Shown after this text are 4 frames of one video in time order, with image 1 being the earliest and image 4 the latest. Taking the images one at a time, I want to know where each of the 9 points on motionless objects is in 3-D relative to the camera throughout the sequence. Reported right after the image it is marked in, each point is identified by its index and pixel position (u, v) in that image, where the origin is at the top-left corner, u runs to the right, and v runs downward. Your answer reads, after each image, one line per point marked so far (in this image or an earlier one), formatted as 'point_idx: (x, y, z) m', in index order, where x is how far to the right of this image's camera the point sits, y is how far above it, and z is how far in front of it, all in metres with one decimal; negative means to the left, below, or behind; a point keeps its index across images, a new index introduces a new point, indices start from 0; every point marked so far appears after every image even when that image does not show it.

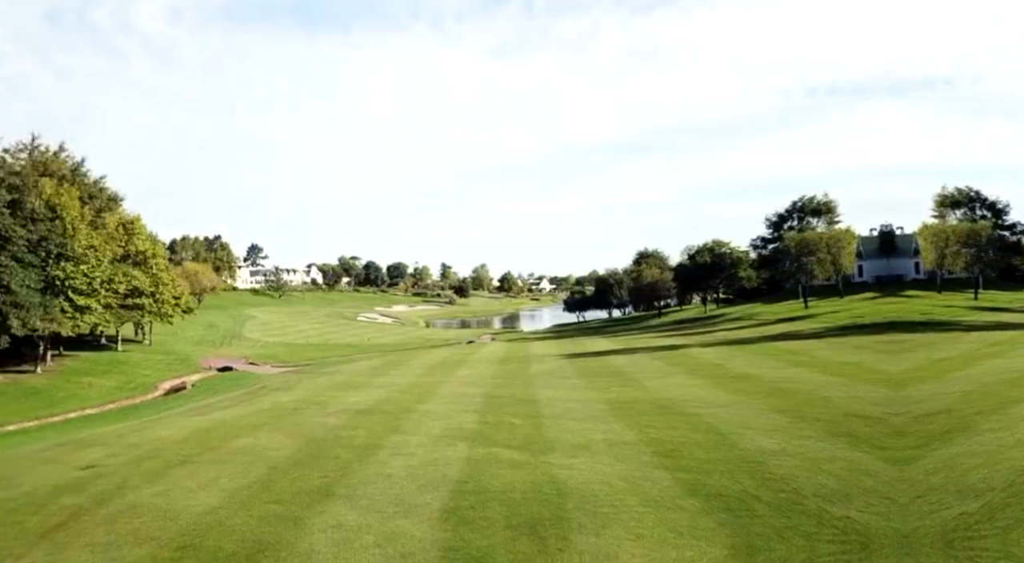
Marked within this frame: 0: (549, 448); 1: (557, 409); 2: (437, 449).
0: (+1.0, -3.6, +14.8) m
1: (+1.7, -3.7, +19.3) m
2: (-1.4, -3.6, +14.6) m
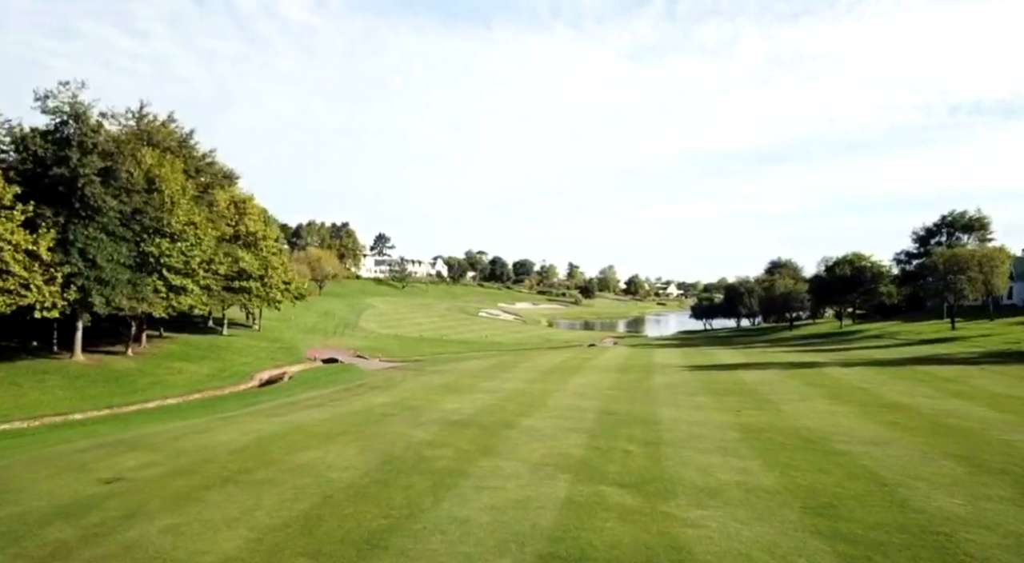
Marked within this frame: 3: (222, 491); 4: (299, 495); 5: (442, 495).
0: (+2.7, -3.6, +11.6) m
1: (+4.0, -3.7, +16.0) m
2: (+0.3, -3.6, +11.8) m
3: (-4.7, -3.4, +10.8) m
4: (-3.4, -3.4, +10.7) m
5: (-1.2, -3.5, +10.9) m
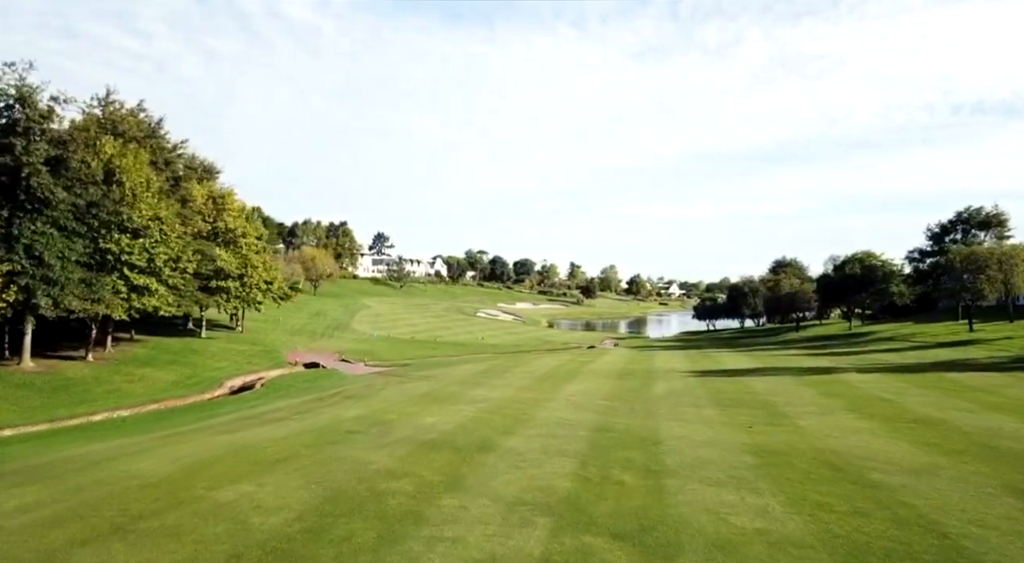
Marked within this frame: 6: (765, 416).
0: (+2.2, -3.6, +9.3) m
1: (+3.5, -3.7, +13.6) m
2: (-0.2, -3.5, +9.4) m
3: (-5.2, -3.4, +8.5) m
4: (-3.9, -3.4, +8.4) m
5: (-1.7, -3.5, +8.6) m
6: (+7.5, -4.0, +19.9) m
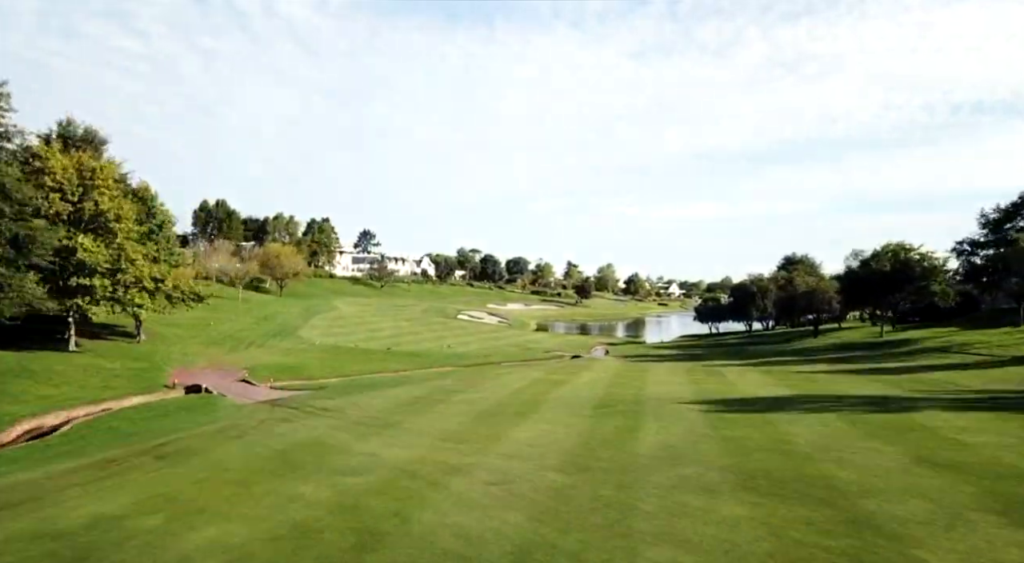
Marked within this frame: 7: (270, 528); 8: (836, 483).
0: (-0.1, -3.5, 0.0) m
1: (+1.2, -3.6, +4.4) m
2: (-2.5, -3.4, +0.2) m
3: (-7.5, -3.3, -0.8) m
4: (-6.3, -3.3, -0.9) m
5: (-4.0, -3.4, -0.7) m
6: (+5.2, -3.9, +10.7) m
7: (-4.2, -4.0, +10.7) m
8: (+6.2, -3.9, +12.1) m
